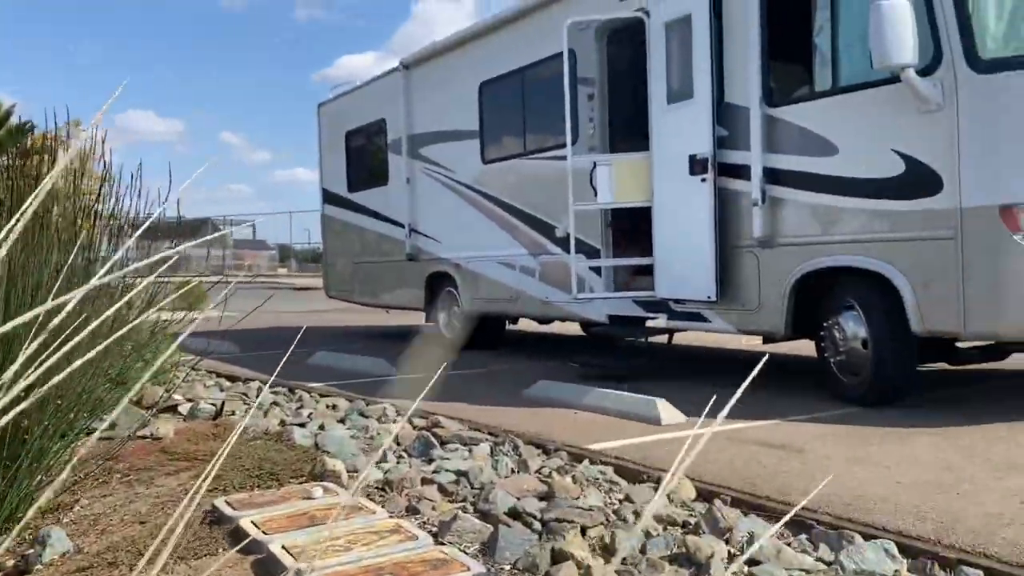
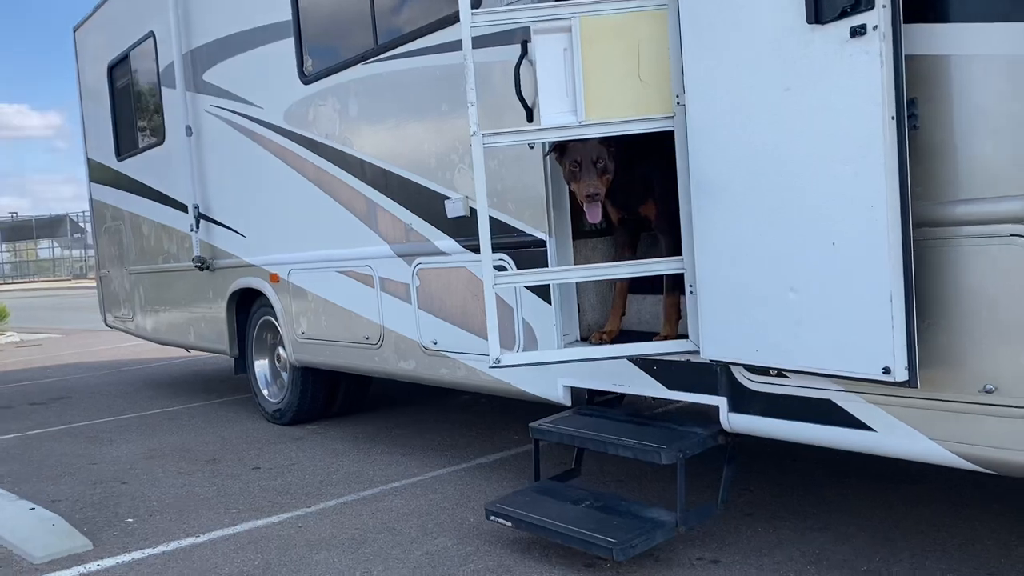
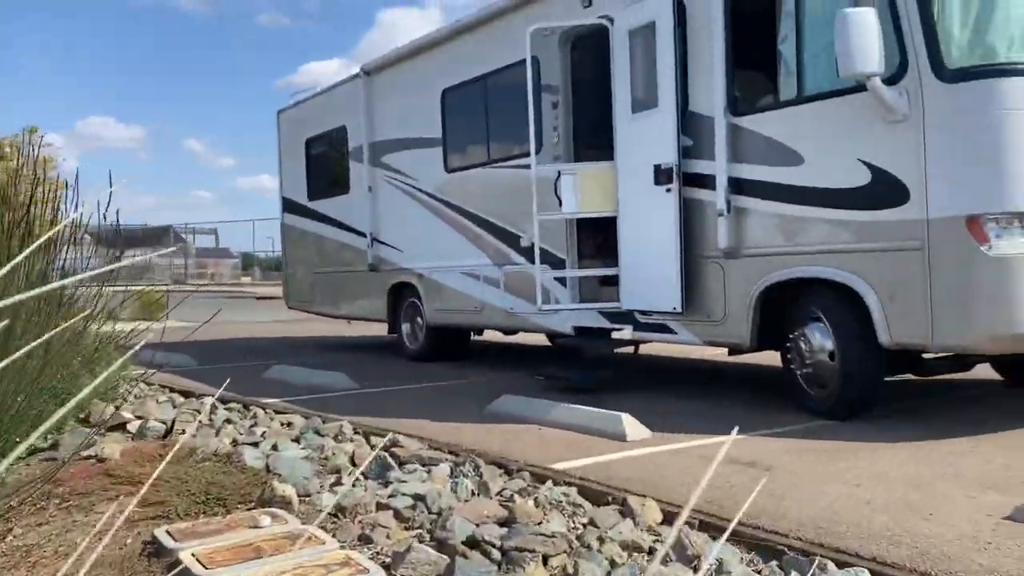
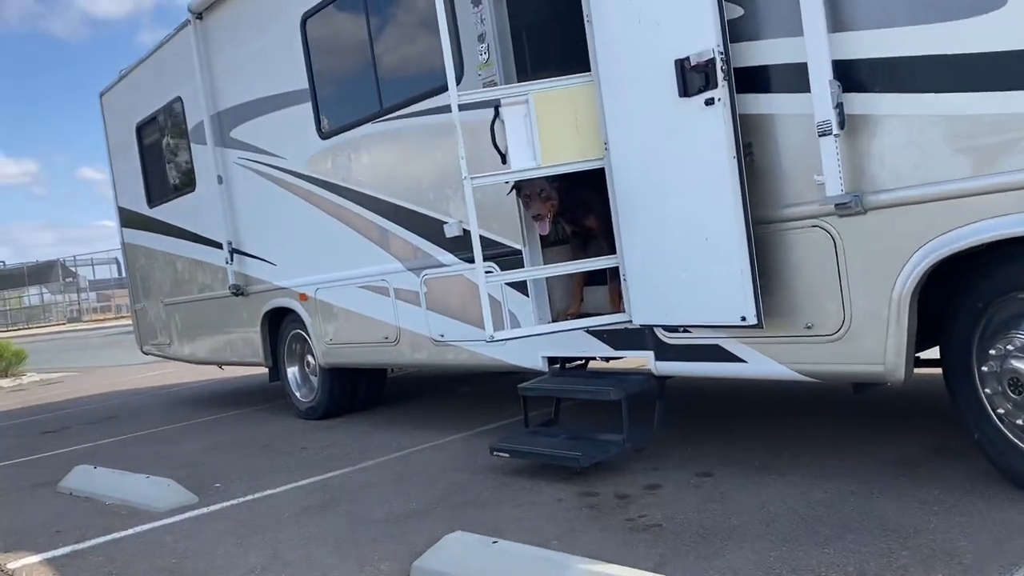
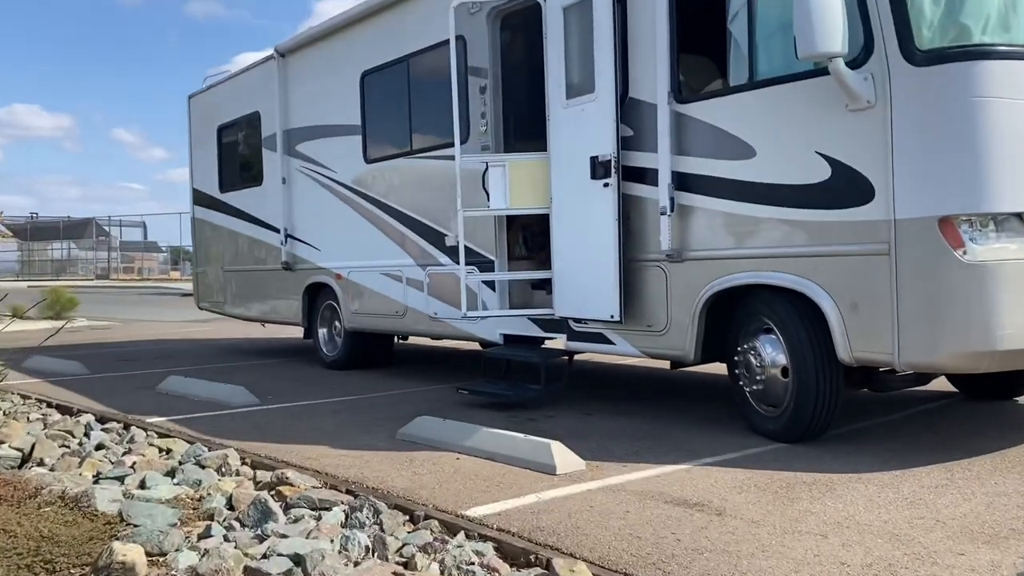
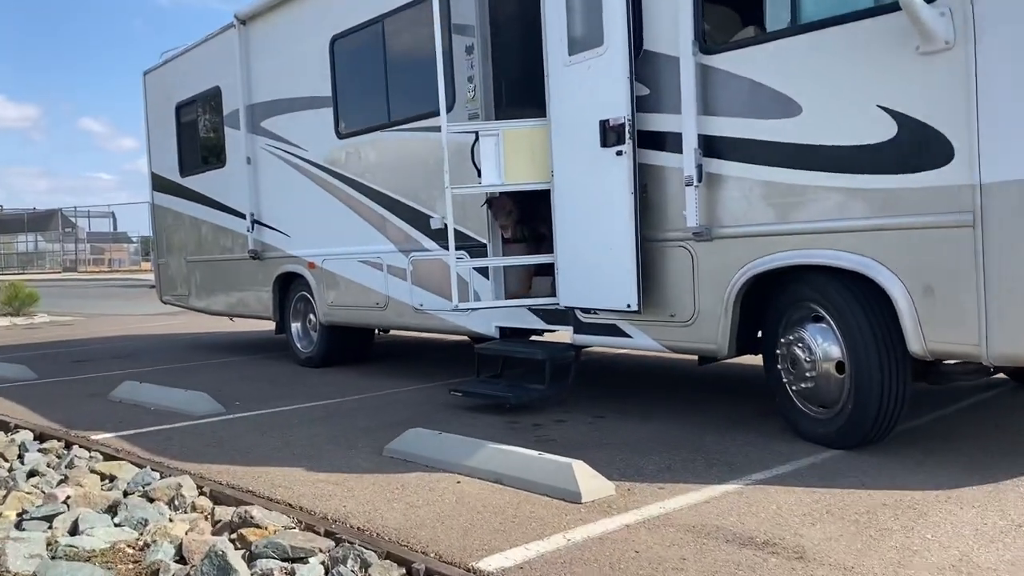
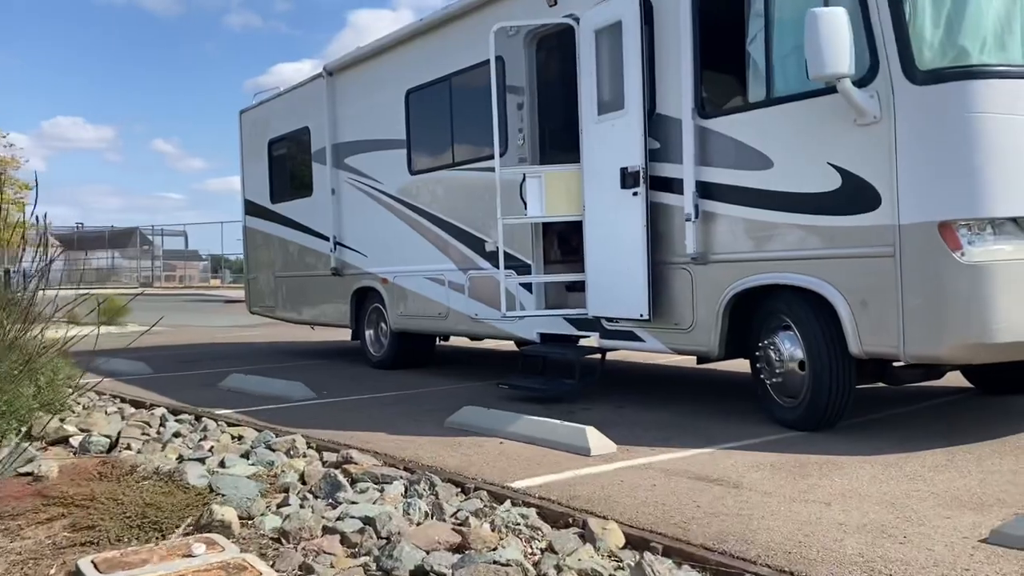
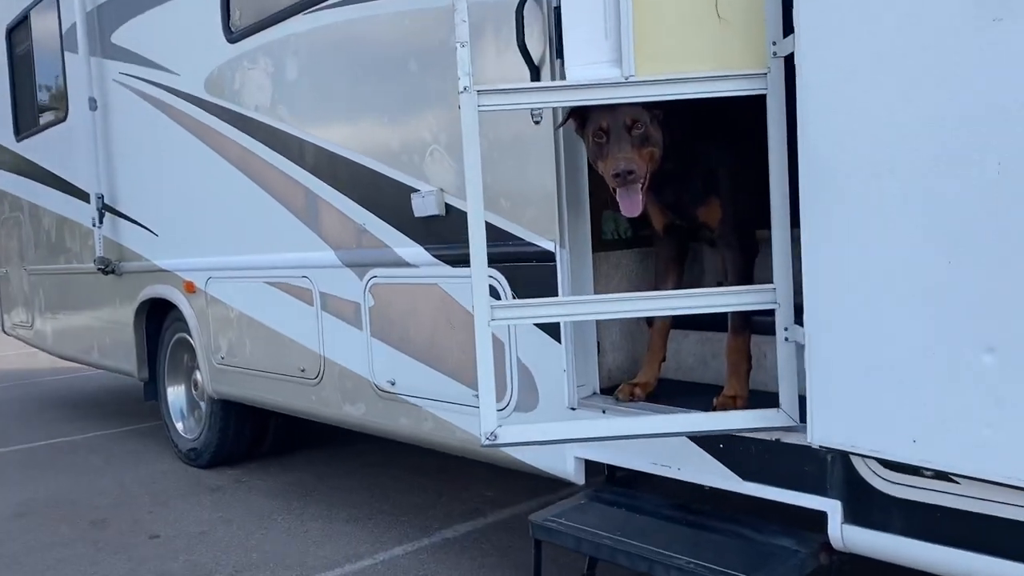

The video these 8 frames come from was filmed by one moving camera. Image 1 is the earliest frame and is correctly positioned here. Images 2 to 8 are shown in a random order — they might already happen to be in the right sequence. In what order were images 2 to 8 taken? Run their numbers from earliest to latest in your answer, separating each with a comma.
3, 7, 5, 6, 4, 2, 8
